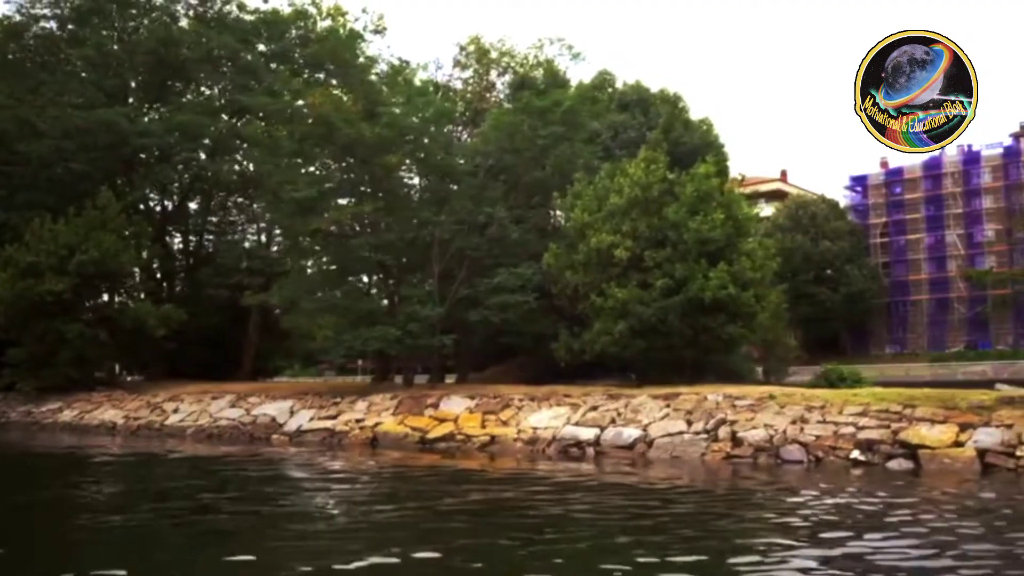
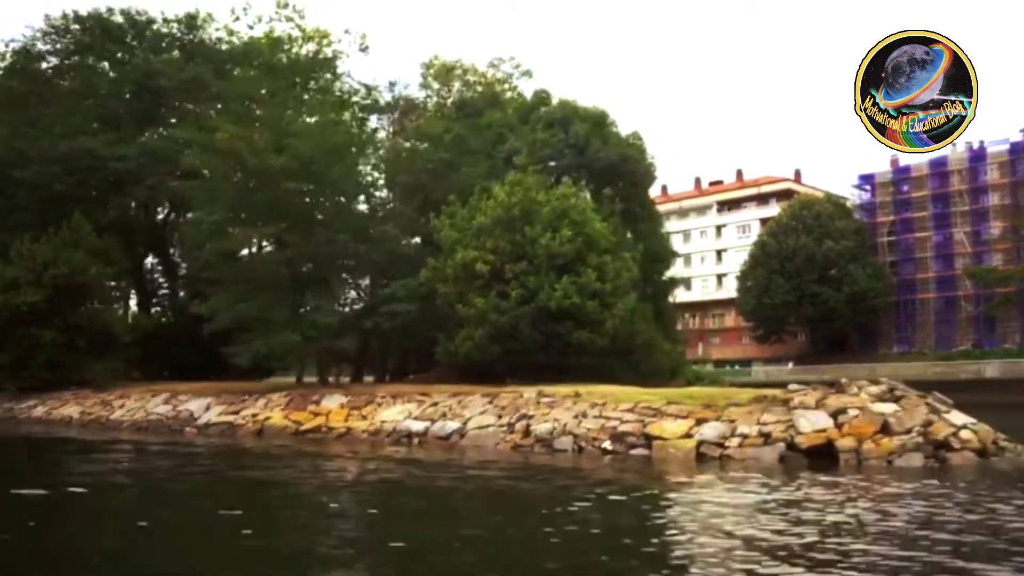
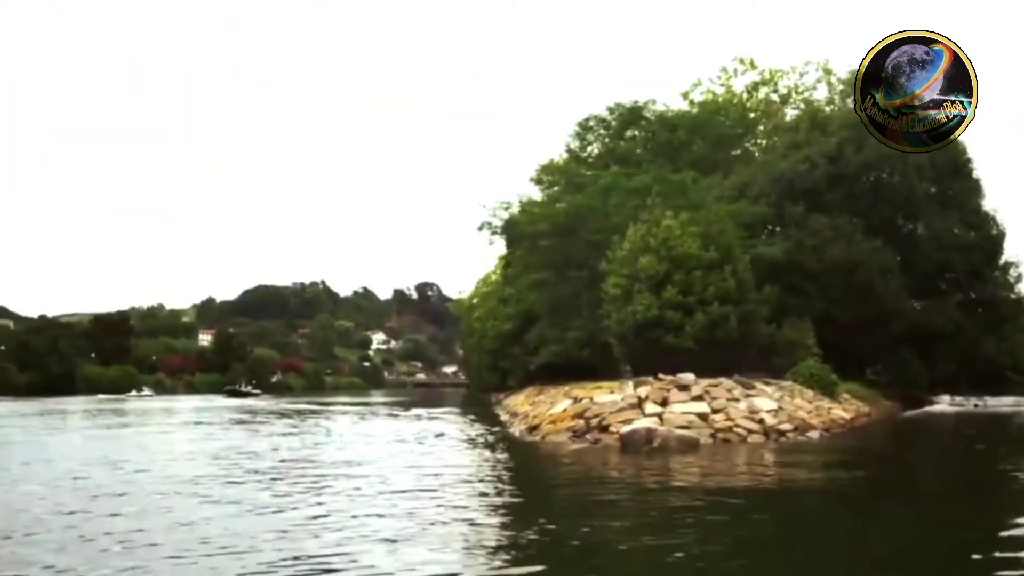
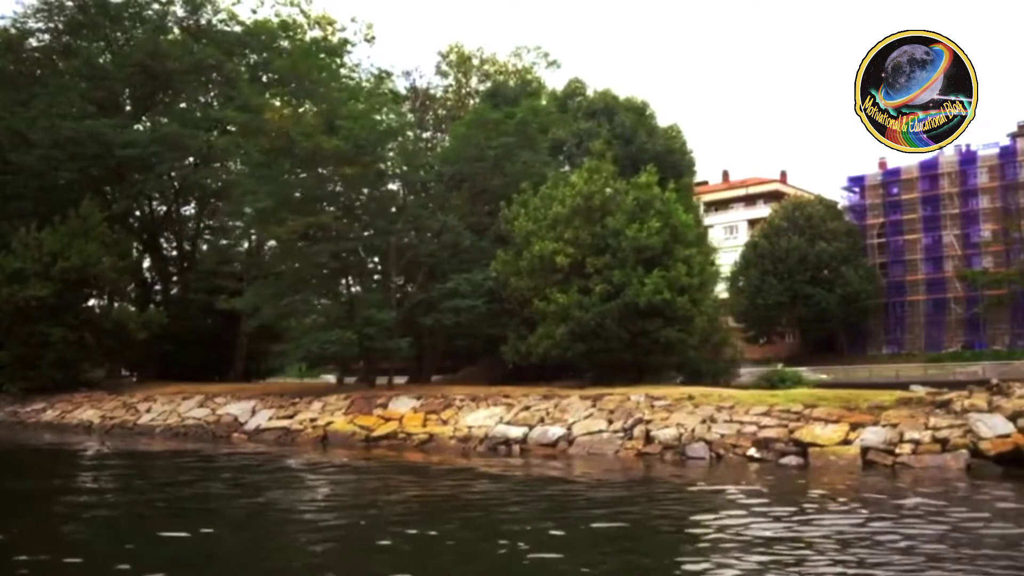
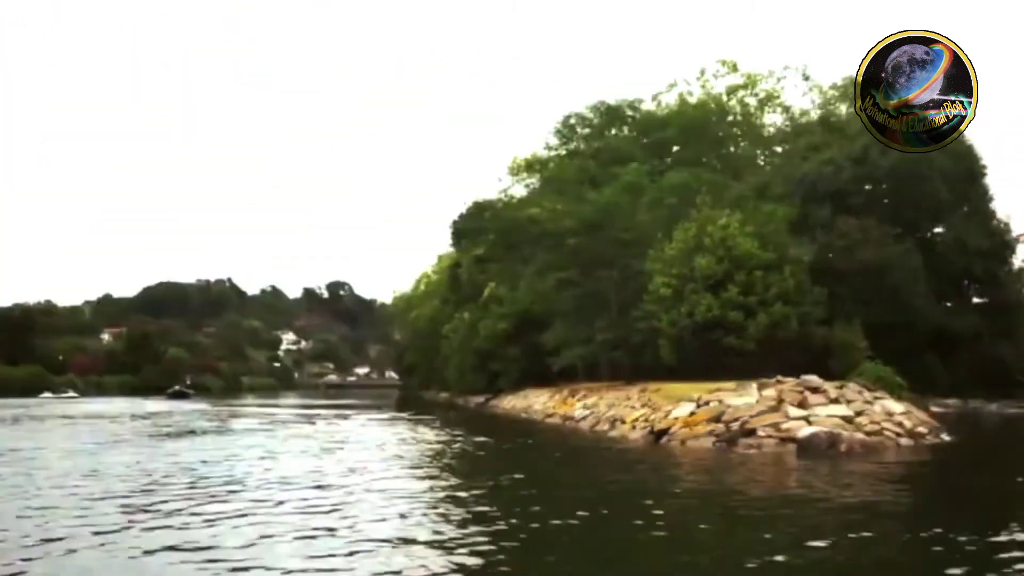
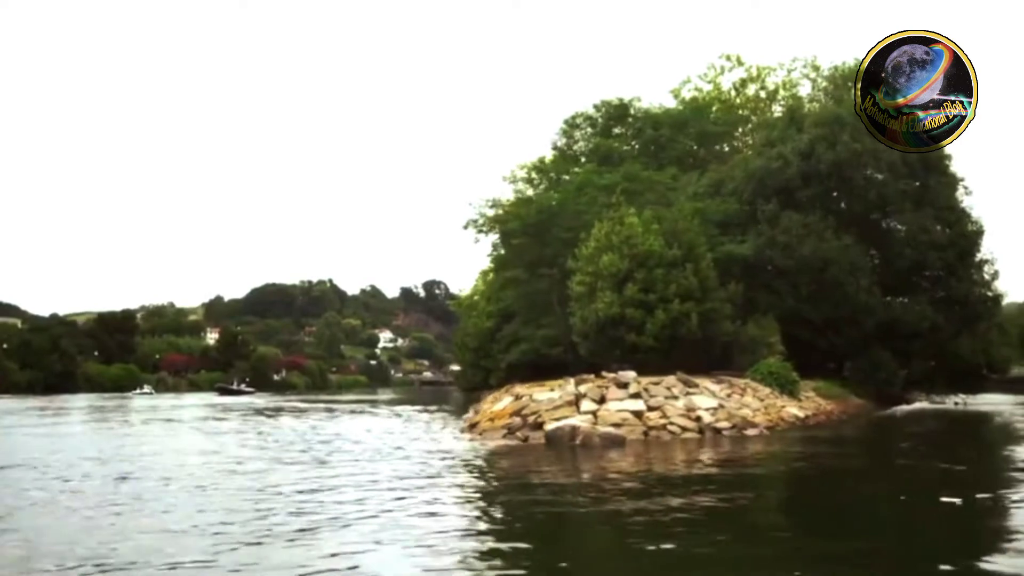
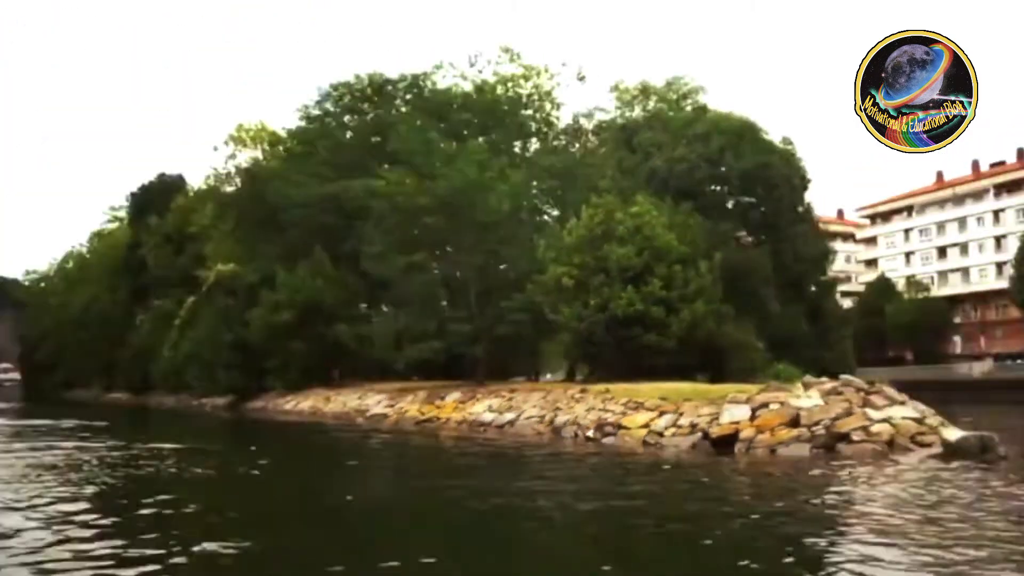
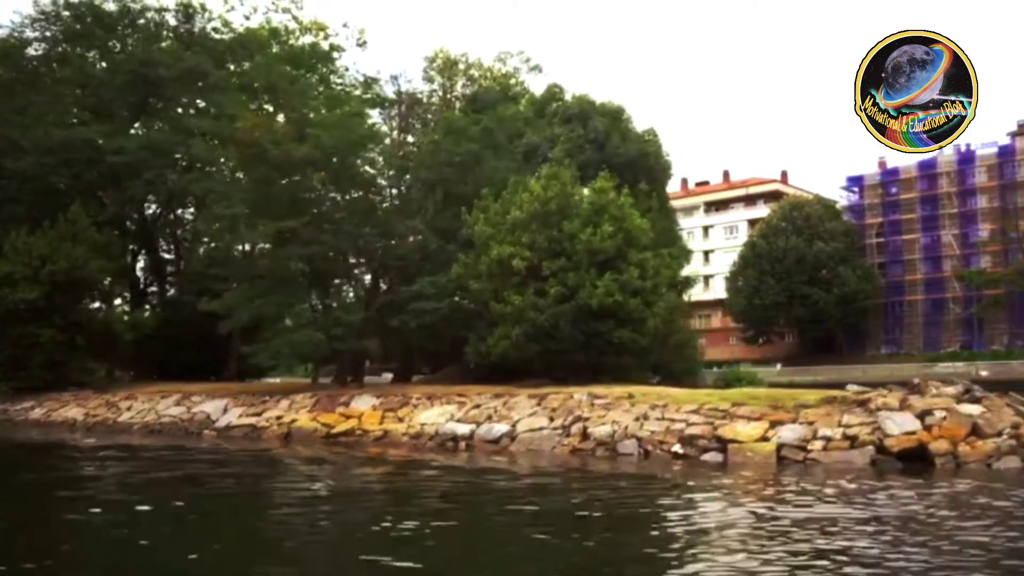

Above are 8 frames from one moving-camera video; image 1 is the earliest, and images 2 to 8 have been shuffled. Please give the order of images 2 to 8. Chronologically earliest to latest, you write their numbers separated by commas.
4, 8, 2, 7, 5, 3, 6
